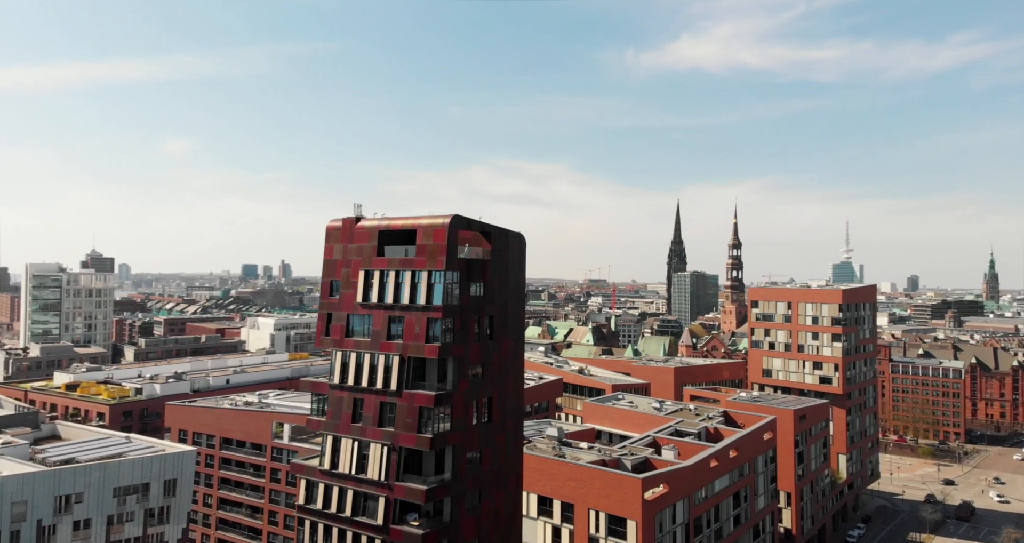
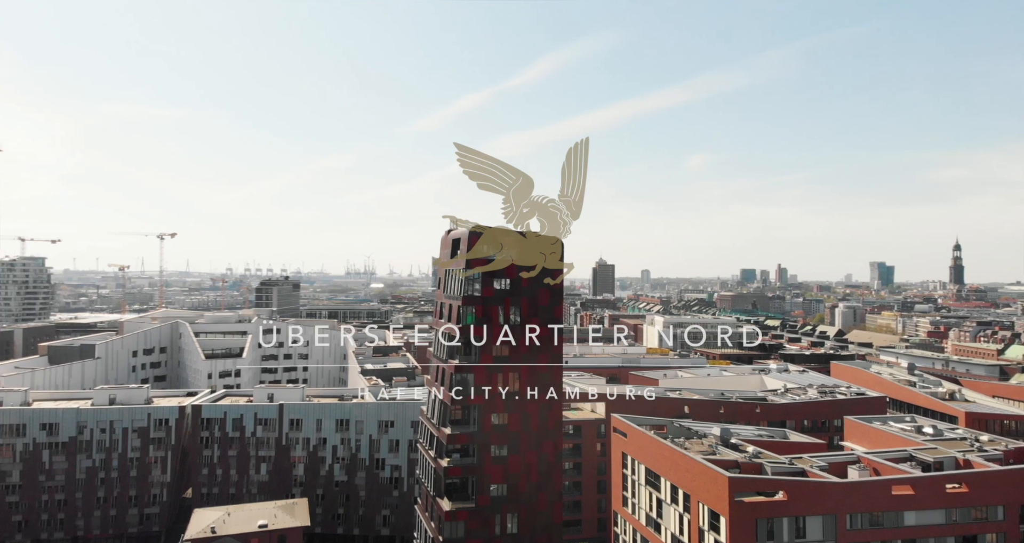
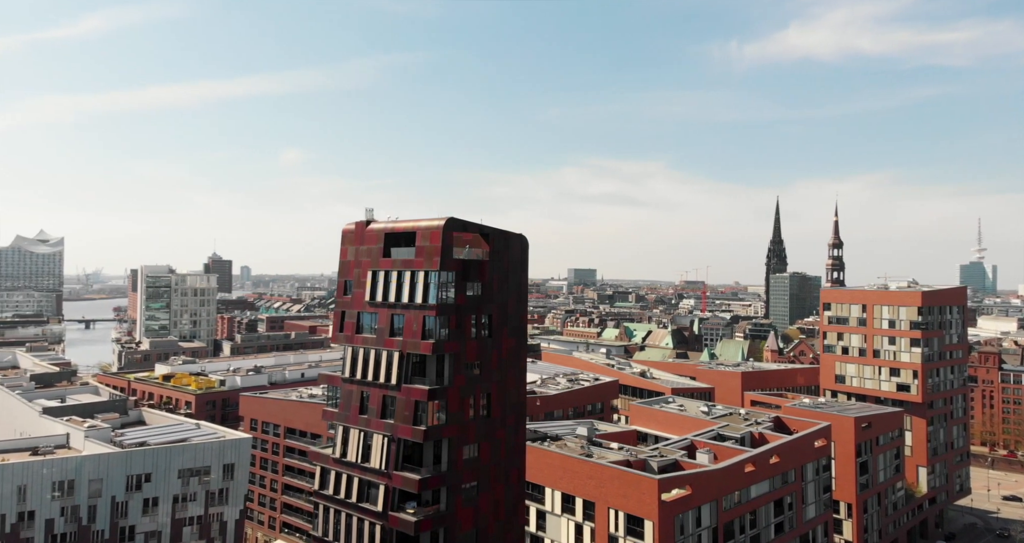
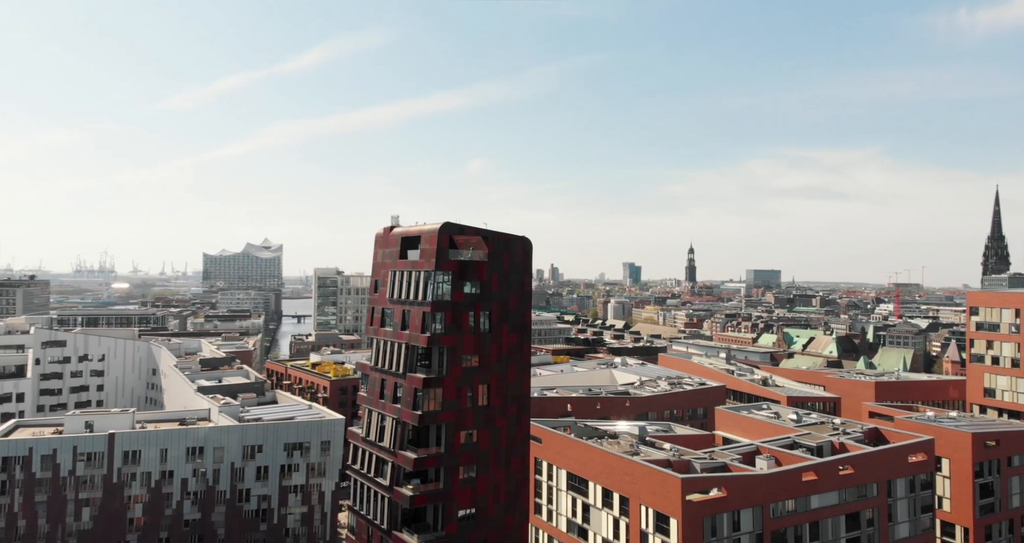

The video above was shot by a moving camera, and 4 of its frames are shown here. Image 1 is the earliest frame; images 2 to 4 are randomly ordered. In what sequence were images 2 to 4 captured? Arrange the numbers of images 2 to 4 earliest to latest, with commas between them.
3, 4, 2
